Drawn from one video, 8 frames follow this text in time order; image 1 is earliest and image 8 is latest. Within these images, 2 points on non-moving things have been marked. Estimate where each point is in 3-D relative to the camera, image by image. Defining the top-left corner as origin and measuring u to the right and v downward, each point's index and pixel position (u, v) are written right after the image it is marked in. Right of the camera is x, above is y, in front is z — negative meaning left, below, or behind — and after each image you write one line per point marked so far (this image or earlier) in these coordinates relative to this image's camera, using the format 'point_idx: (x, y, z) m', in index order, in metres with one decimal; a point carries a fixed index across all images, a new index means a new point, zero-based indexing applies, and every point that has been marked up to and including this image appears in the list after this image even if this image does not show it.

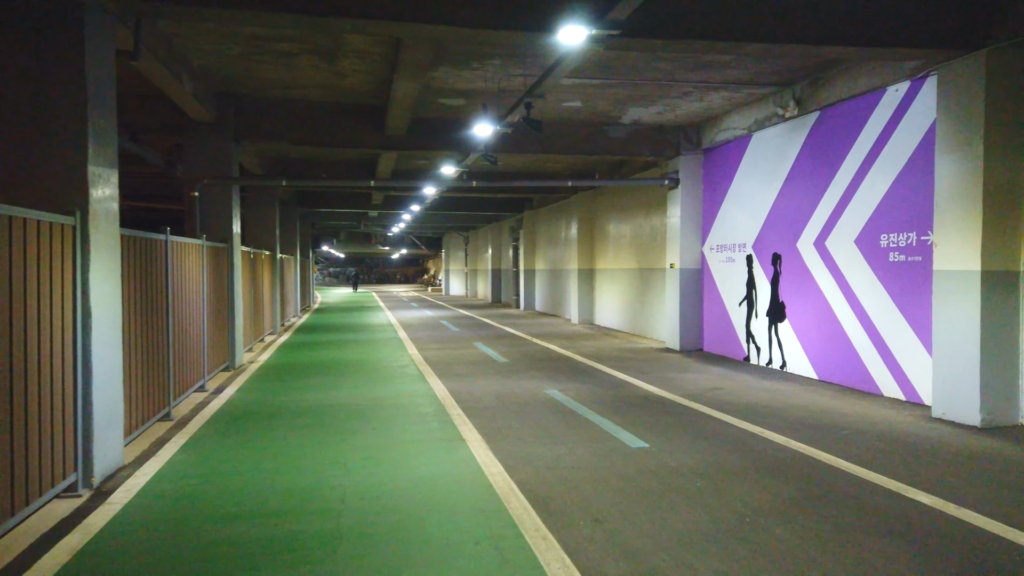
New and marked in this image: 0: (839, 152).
0: (+3.9, +1.6, +9.1) m
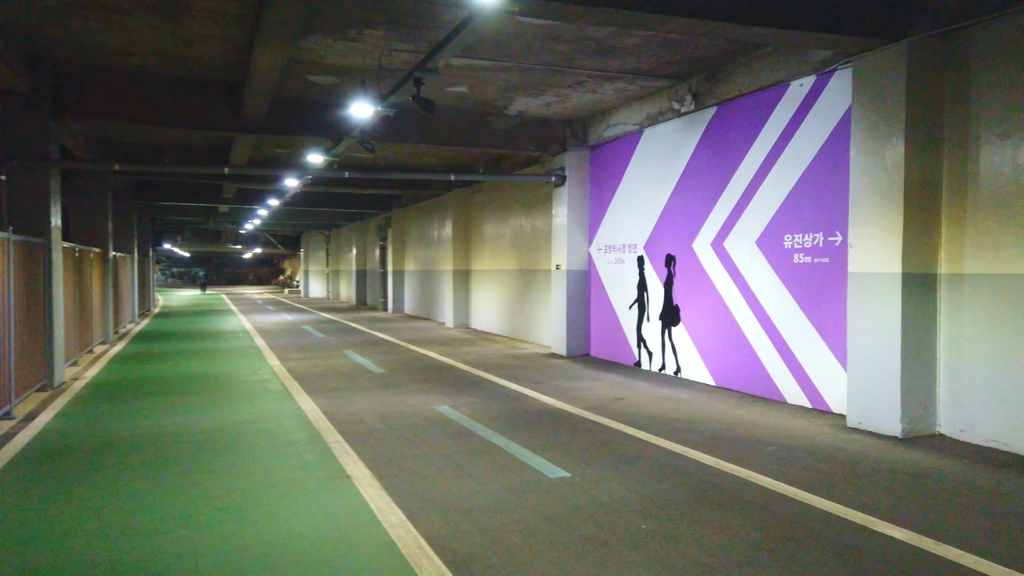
0: (+2.6, +1.6, +8.7) m
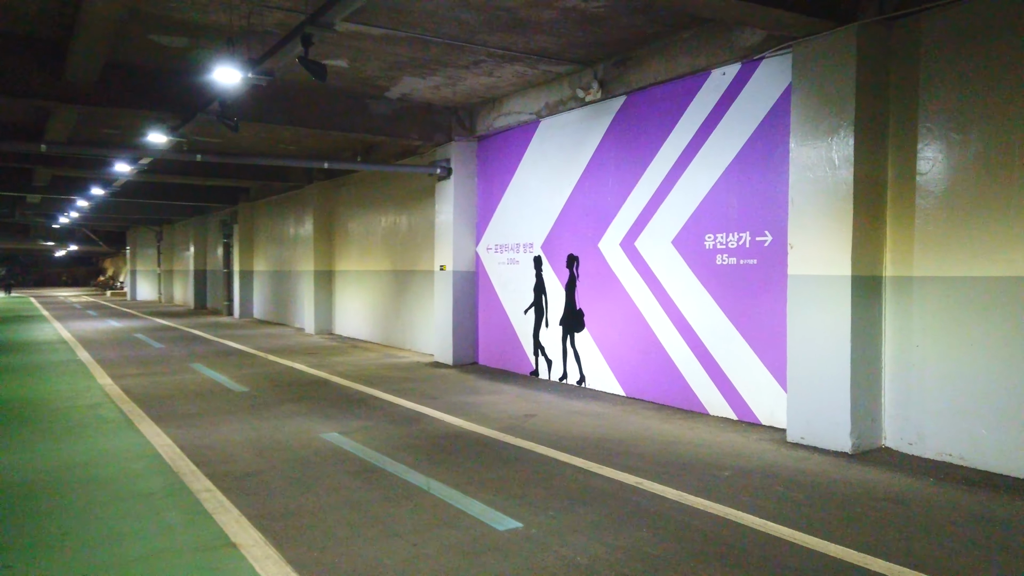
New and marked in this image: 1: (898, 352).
0: (+1.5, +1.6, +8.1) m
1: (+2.9, -0.5, +5.8) m
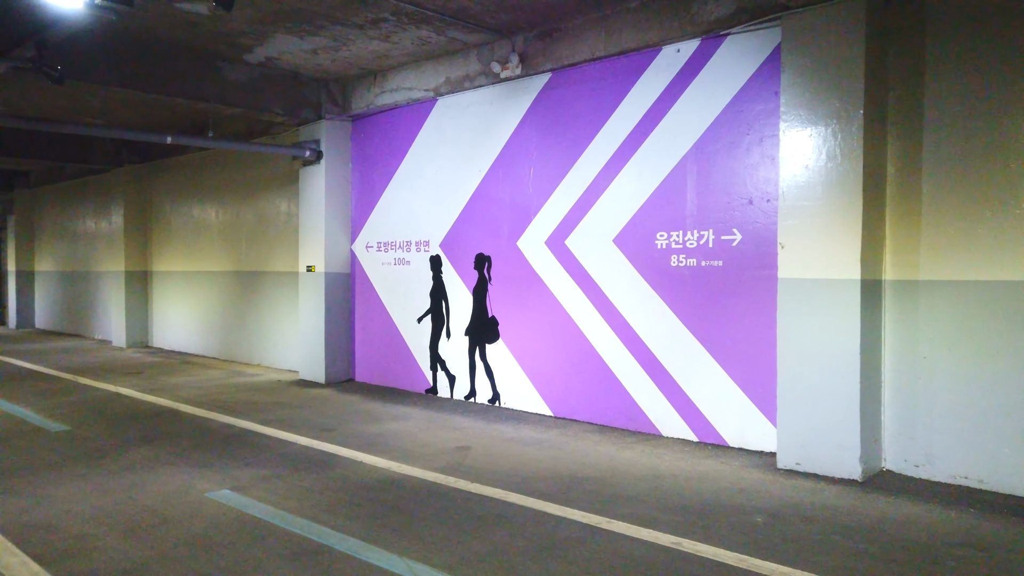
0: (+0.7, +1.5, +7.1) m
1: (+2.7, -0.5, +5.3) m
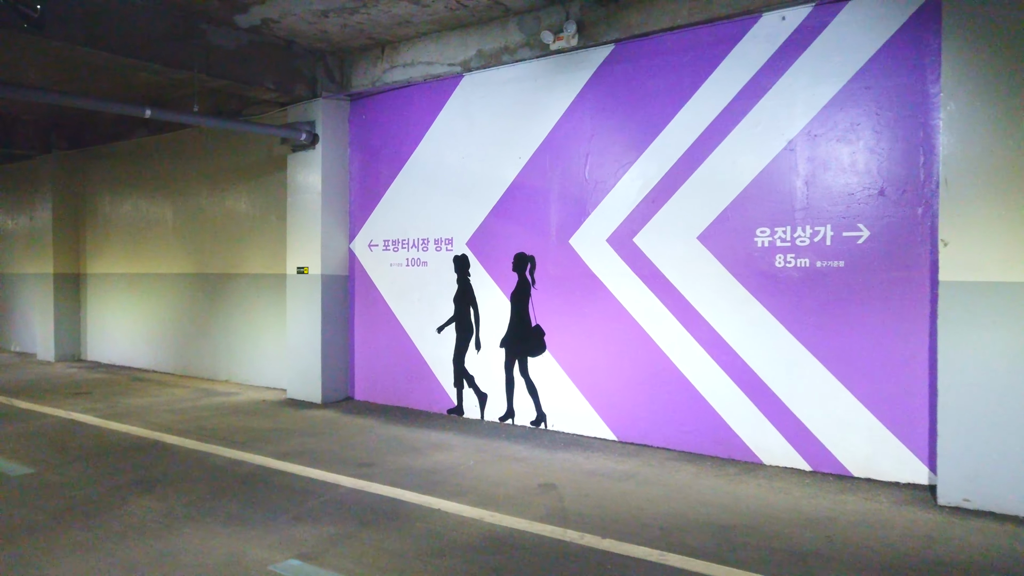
0: (+1.2, +1.5, +6.2) m
1: (+3.4, -0.5, +4.5) m
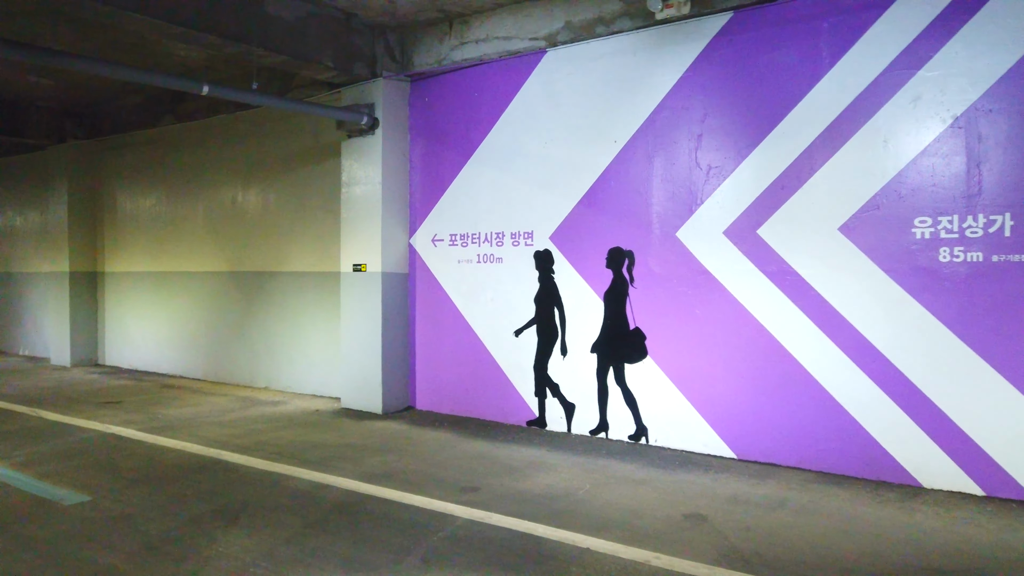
0: (+1.9, +1.5, +5.5) m
1: (+4.2, -0.5, +3.8) m
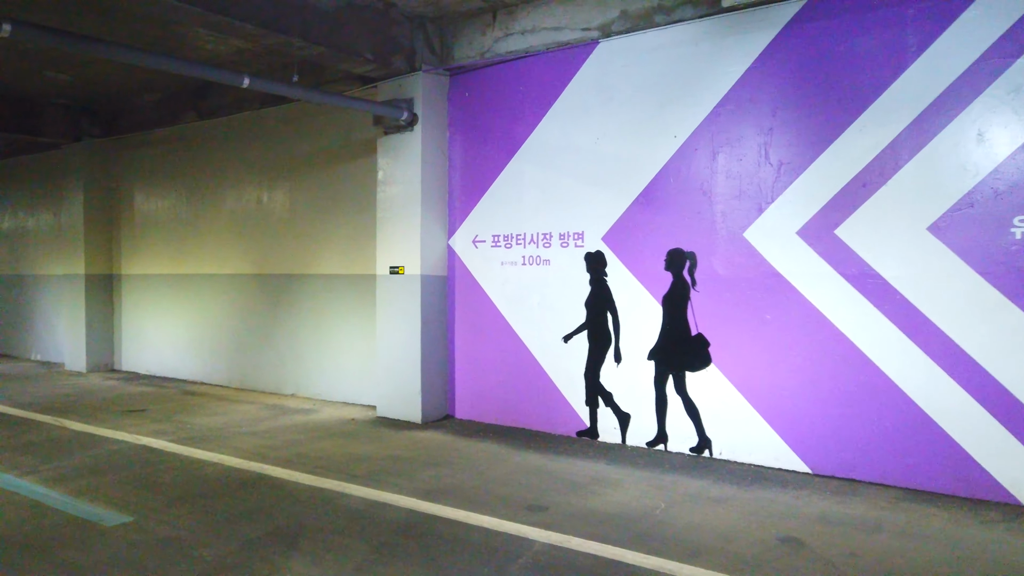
0: (+2.4, +1.5, +5.1) m
1: (+4.6, -0.6, +3.5) m
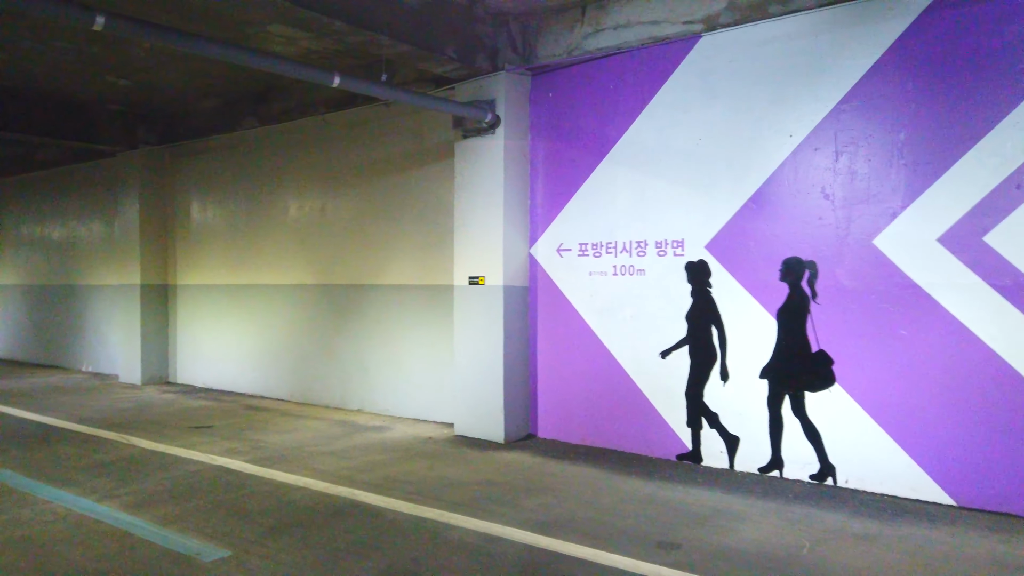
0: (+3.1, +1.4, +4.7) m
1: (+5.2, -0.6, +2.9) m
